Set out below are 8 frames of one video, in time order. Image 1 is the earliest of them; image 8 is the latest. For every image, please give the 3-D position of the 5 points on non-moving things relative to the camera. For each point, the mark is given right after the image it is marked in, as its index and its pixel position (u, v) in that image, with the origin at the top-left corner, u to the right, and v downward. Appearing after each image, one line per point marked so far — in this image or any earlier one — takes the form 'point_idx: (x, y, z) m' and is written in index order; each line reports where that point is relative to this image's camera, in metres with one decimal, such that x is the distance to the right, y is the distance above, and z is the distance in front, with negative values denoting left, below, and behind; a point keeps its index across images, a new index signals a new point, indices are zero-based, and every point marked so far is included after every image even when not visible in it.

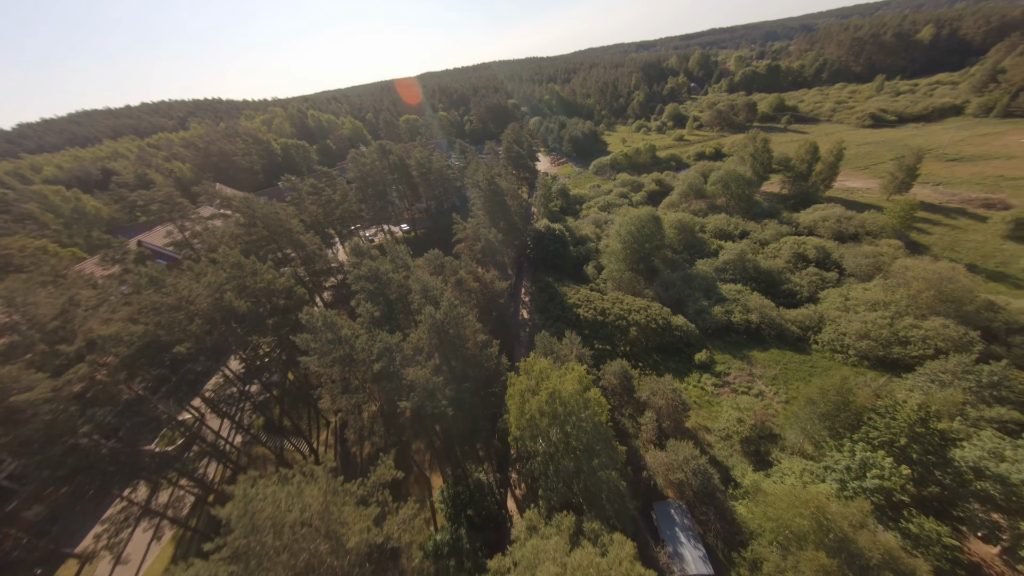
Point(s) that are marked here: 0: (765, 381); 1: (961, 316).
0: (+14.8, -5.5, +18.7) m
1: (+27.1, -1.8, +19.3) m
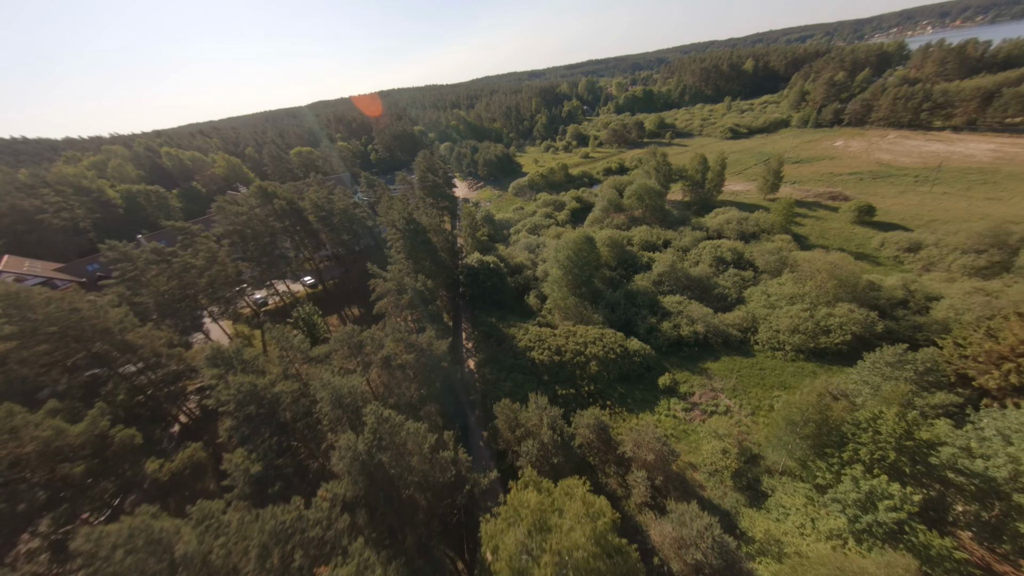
0: (+12.4, -6.1, +18.5) m
1: (+23.6, -0.8, +21.8) m
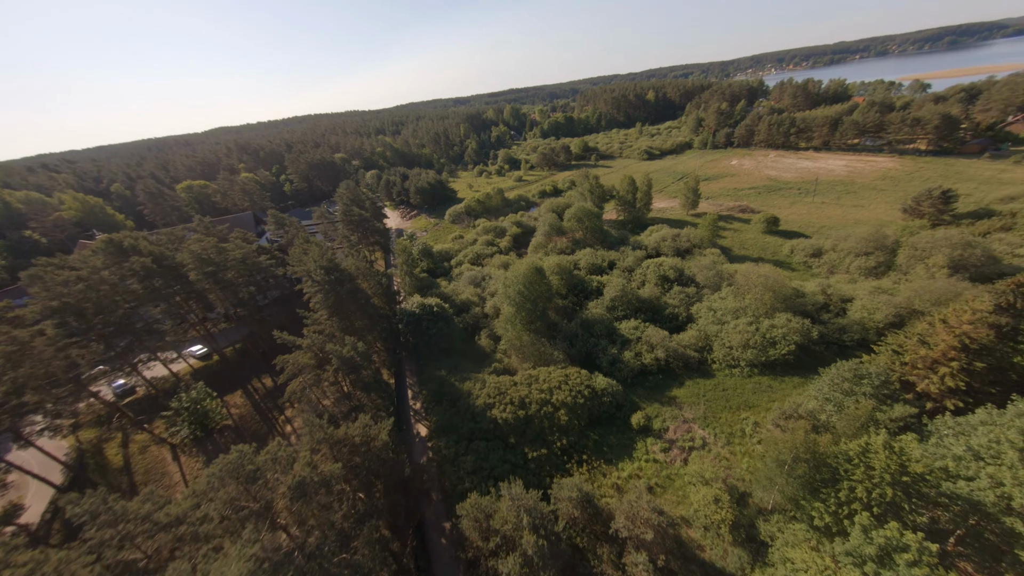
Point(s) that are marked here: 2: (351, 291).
0: (+10.4, -7.5, +17.7) m
1: (+20.2, -1.4, +23.3) m
2: (-9.5, -0.1, +18.8) m
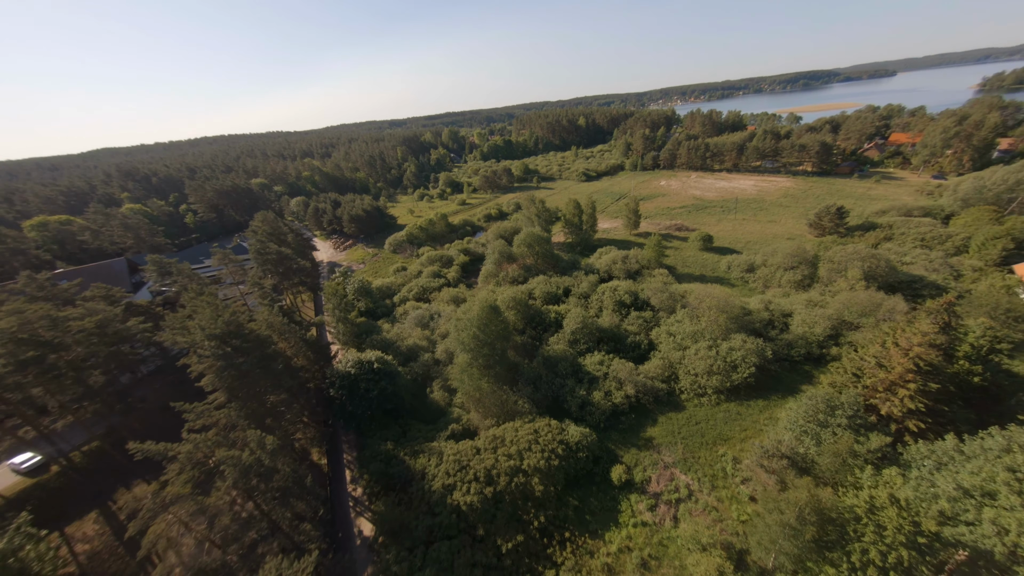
0: (+8.7, -9.2, +16.4) m
1: (+17.0, -2.9, +23.8) m
2: (-11.6, -3.2, +14.8) m
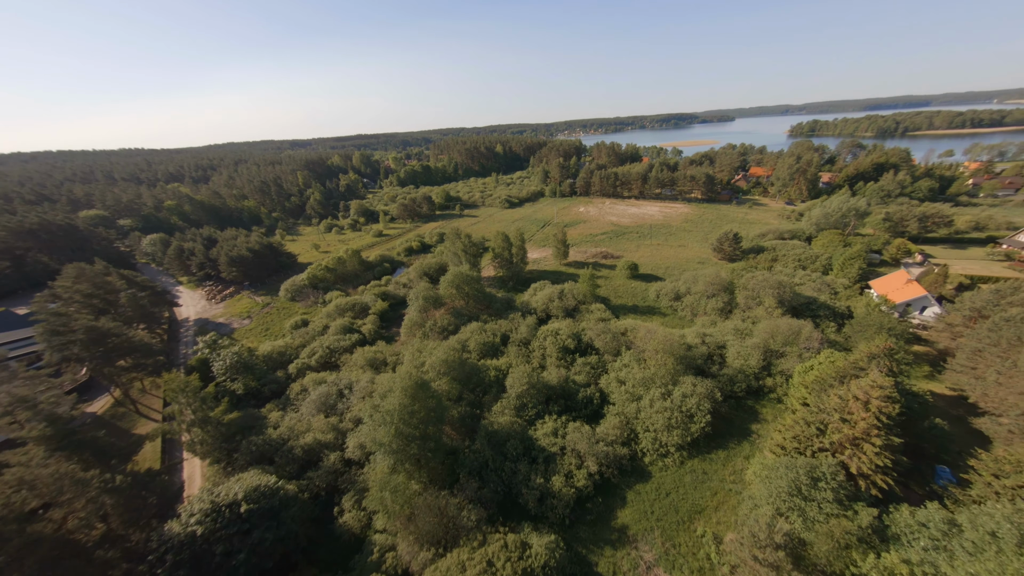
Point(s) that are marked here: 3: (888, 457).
0: (+6.6, -12.0, +13.8) m
1: (+12.6, -5.7, +23.2) m
2: (-13.3, -7.2, +8.0) m
3: (+14.9, -6.7, +12.7) m
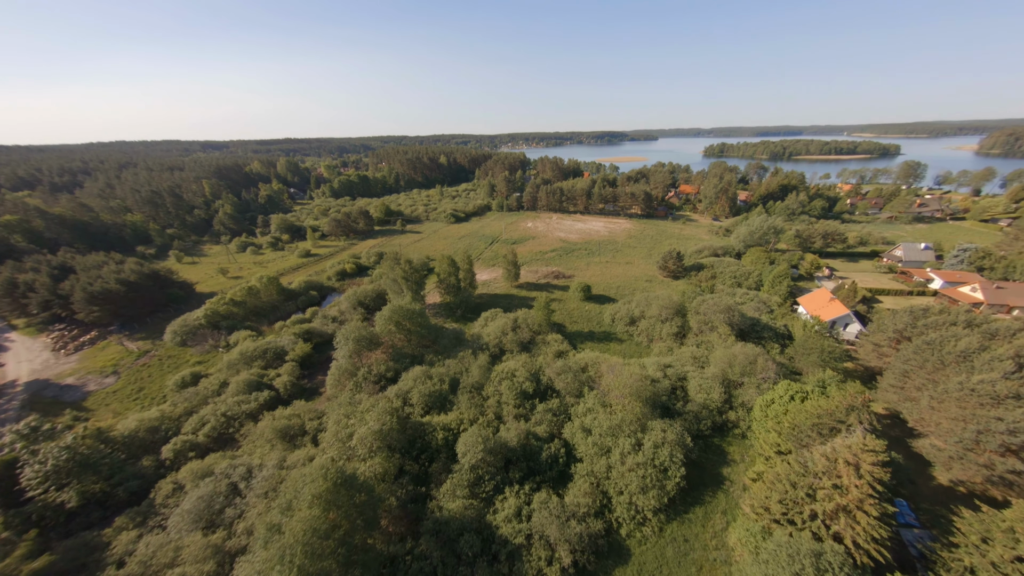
0: (+5.2, -14.2, +11.2) m
1: (+9.5, -8.0, +21.6) m
2: (-13.6, -9.8, +2.5) m
3: (+13.4, -8.6, +11.6) m
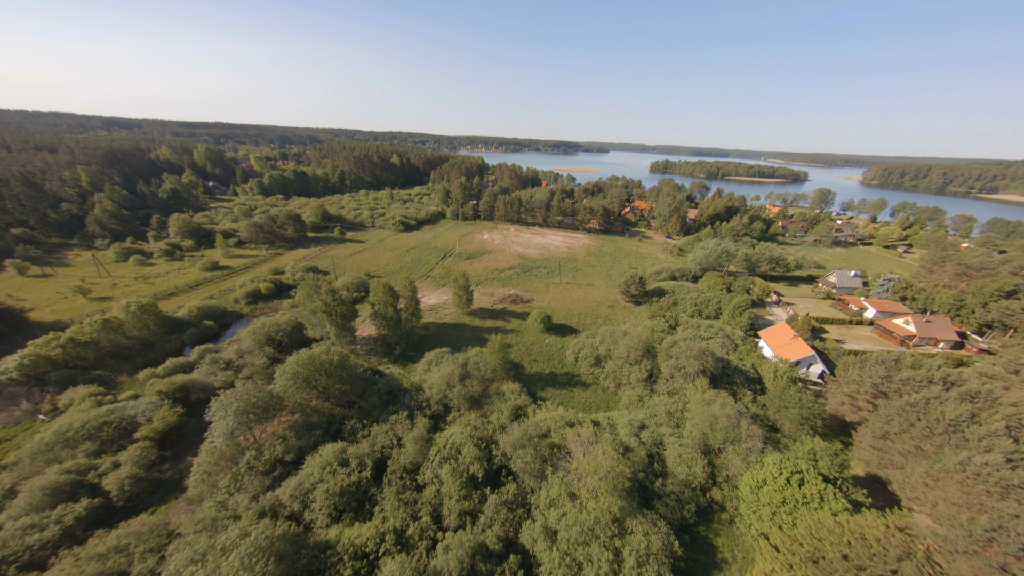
0: (+3.5, -17.3, +6.6) m
1: (+6.5, -11.2, +17.6) m
2: (-13.9, -12.5, -4.5) m
3: (+11.7, -11.8, +8.2) m
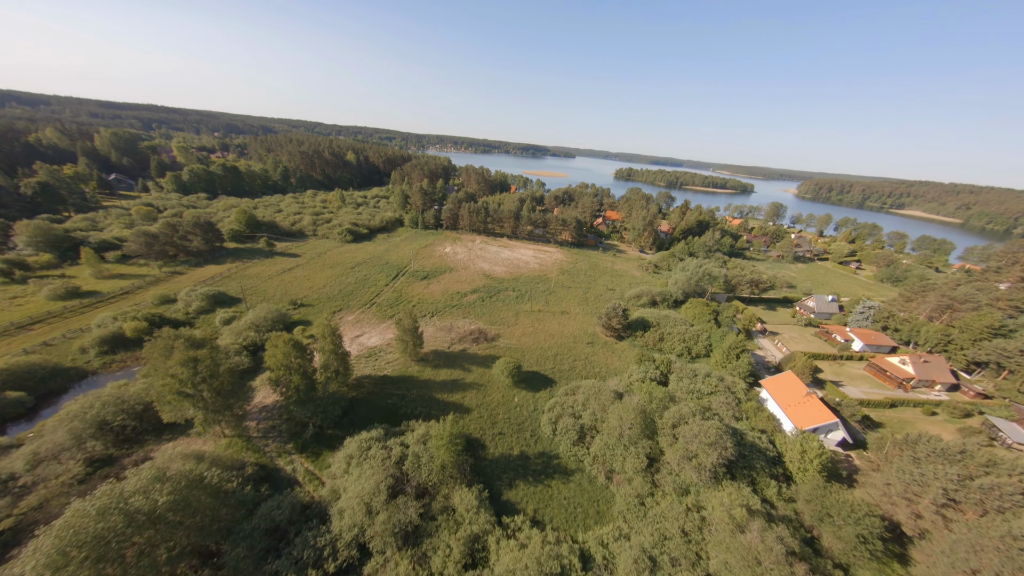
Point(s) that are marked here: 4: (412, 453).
0: (+2.8, -21.1, -0.8) m
1: (+4.7, -15.1, +10.4) m
2: (-13.4, -16.2, -13.5) m
3: (+10.8, -15.7, +1.6) m
4: (-5.8, -10.0, +19.3) m
